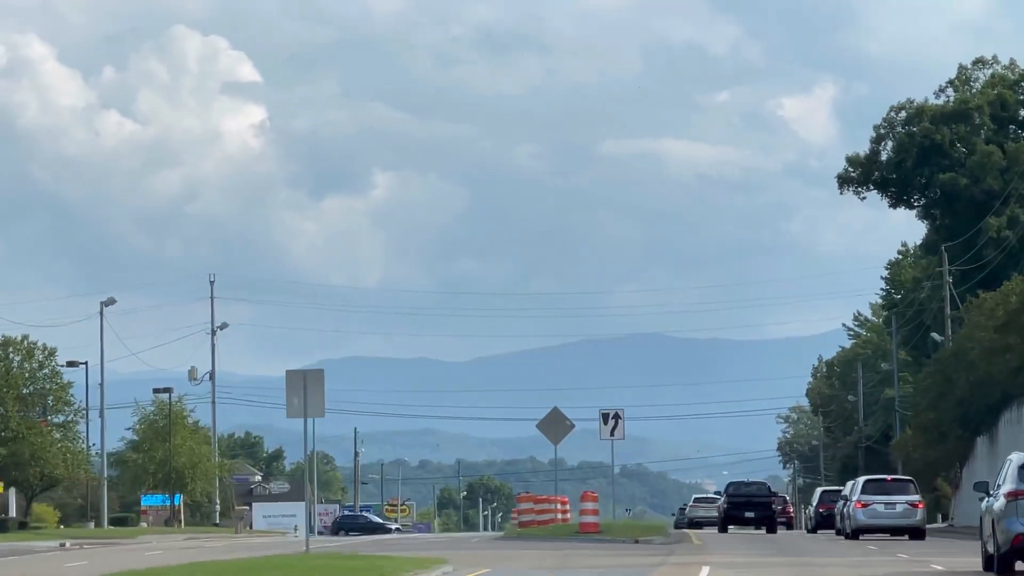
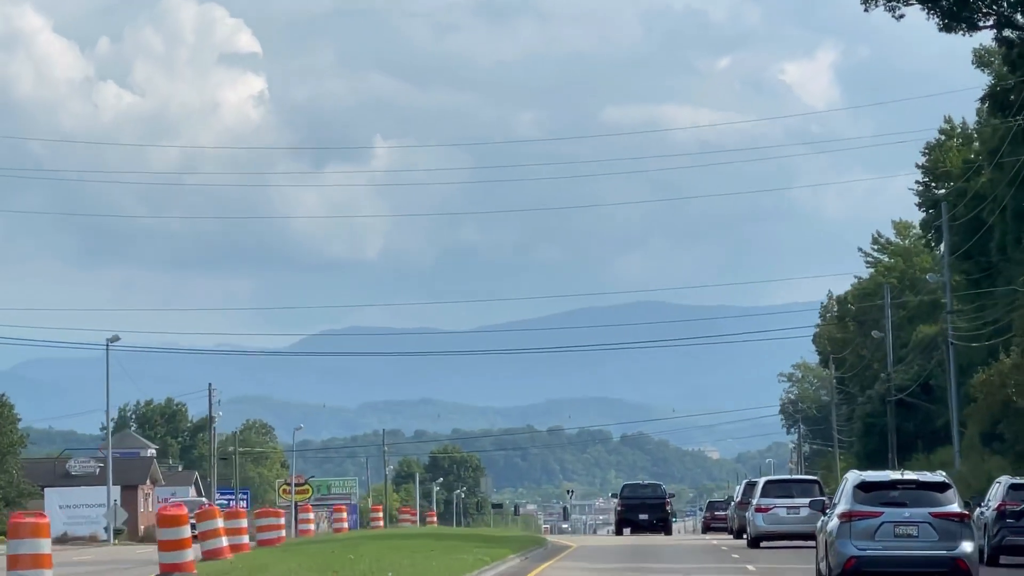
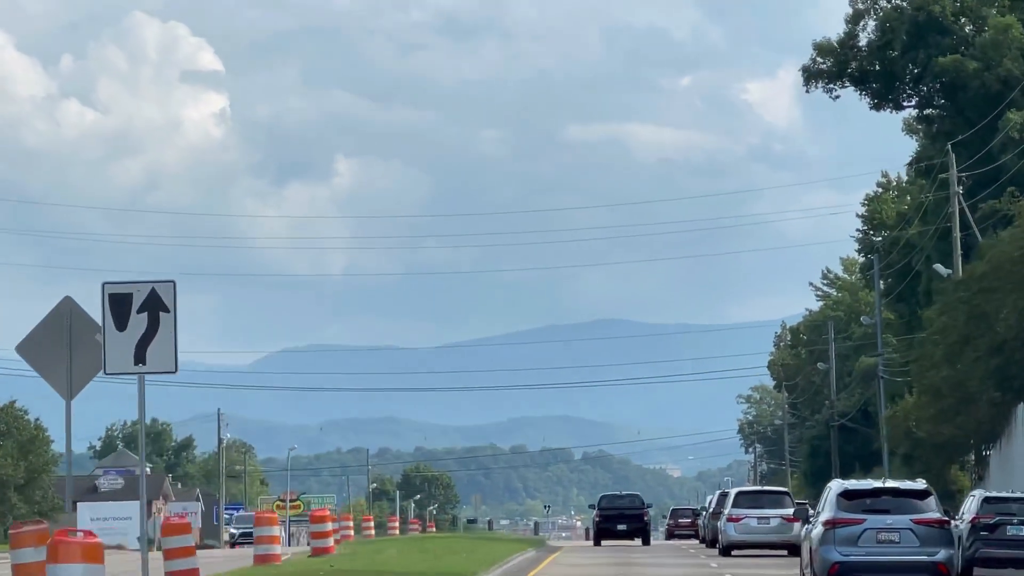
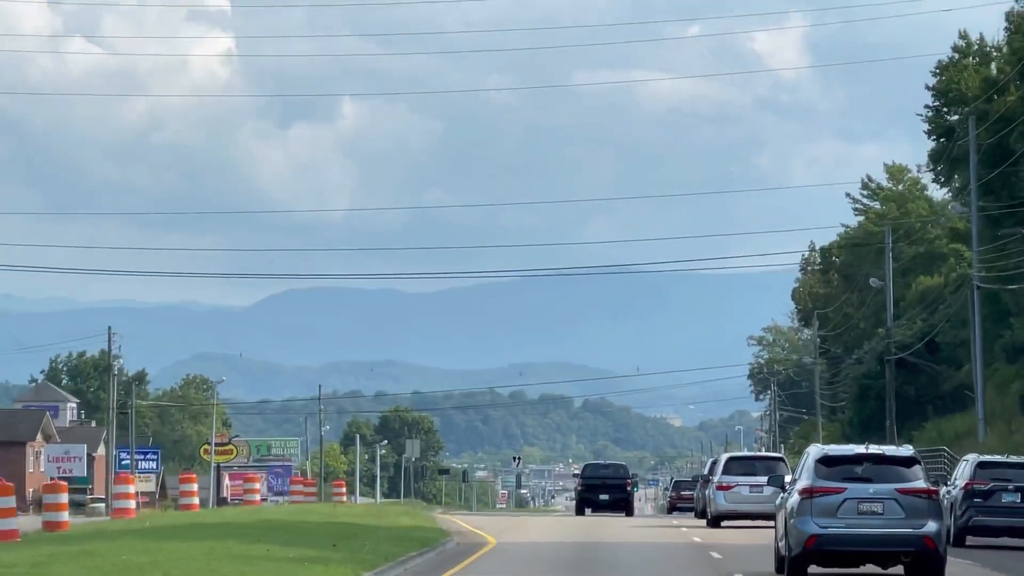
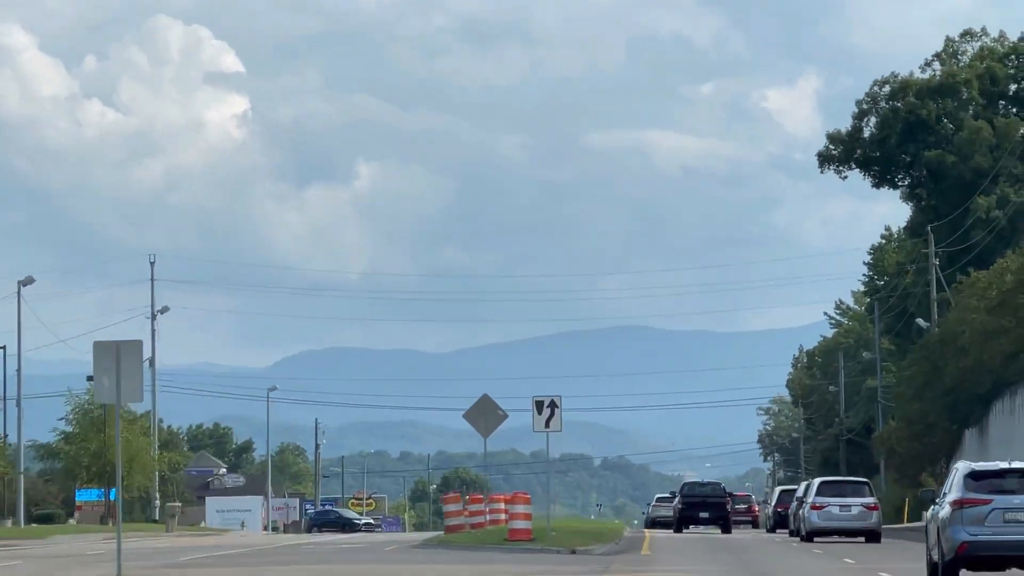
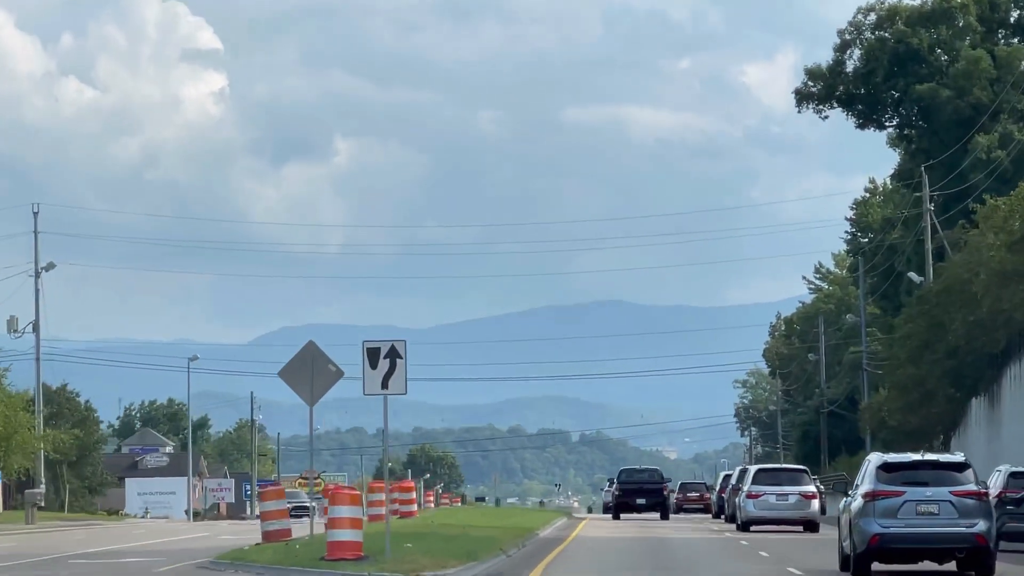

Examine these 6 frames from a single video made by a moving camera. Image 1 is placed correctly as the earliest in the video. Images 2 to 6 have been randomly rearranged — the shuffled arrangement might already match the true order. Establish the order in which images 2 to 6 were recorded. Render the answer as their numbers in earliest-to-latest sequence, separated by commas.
5, 6, 3, 2, 4
